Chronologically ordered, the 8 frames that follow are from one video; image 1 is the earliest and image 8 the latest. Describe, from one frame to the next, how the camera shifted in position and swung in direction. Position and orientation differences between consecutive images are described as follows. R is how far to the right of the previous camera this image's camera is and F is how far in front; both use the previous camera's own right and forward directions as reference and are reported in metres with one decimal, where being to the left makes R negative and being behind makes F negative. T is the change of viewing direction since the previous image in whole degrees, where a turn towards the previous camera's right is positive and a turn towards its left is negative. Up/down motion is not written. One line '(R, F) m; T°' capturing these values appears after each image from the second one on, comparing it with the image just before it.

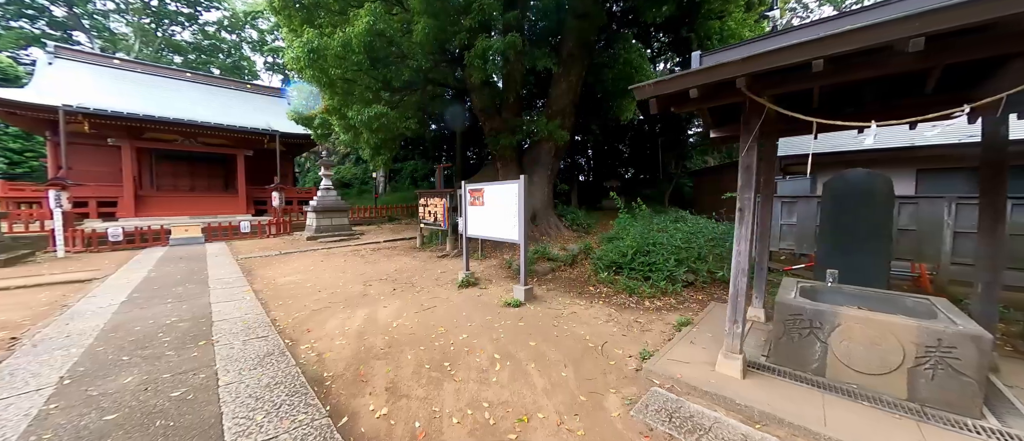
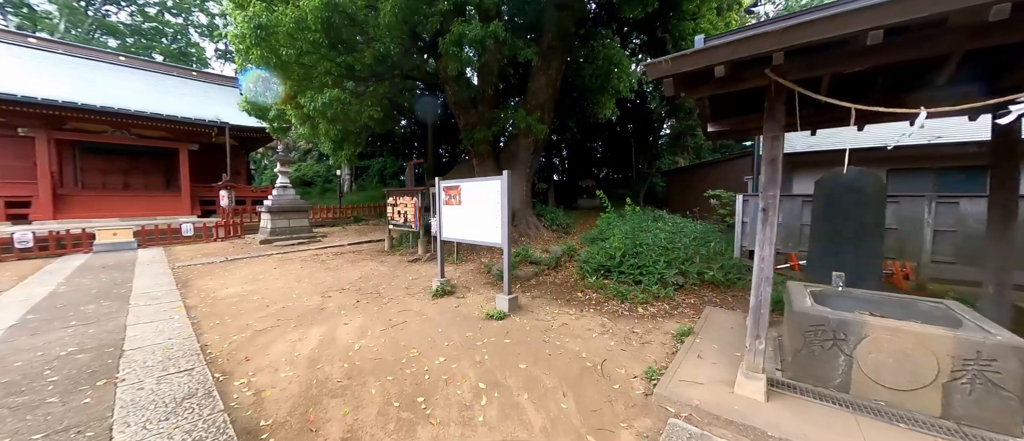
(-0.1, +0.5) m; +5°
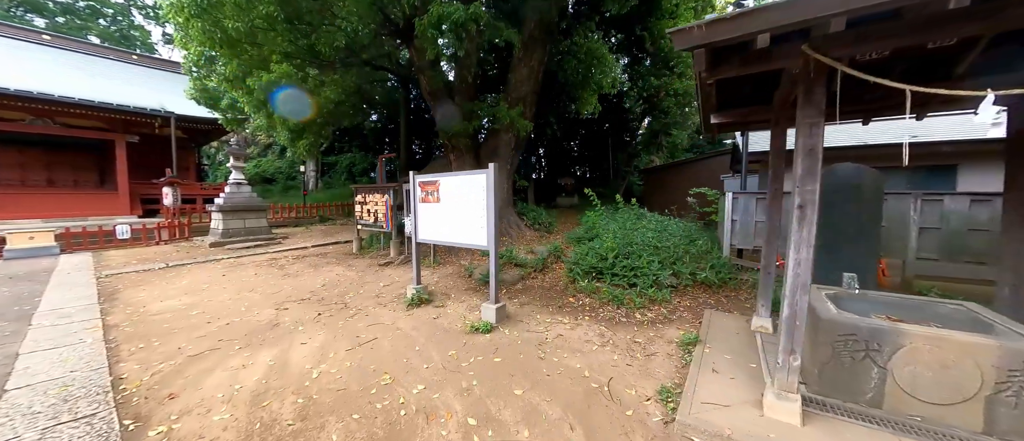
(-0.1, +0.4) m; +5°
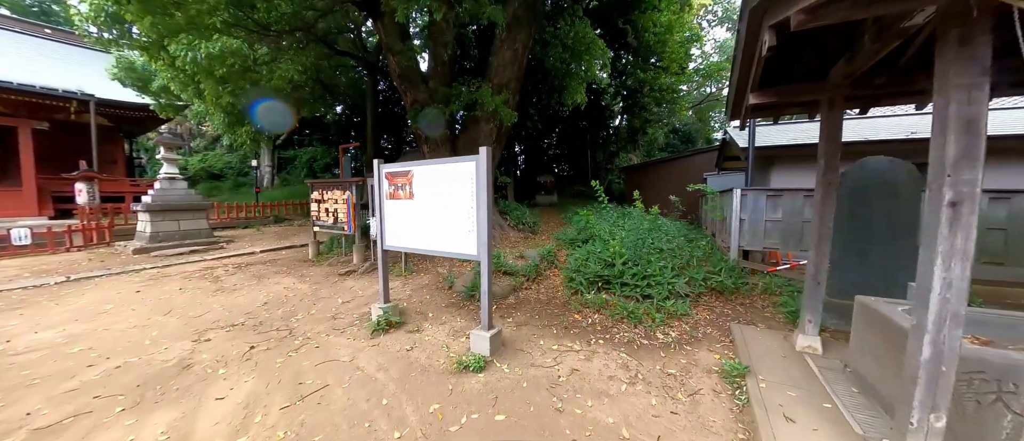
(-0.2, +0.7) m; +5°
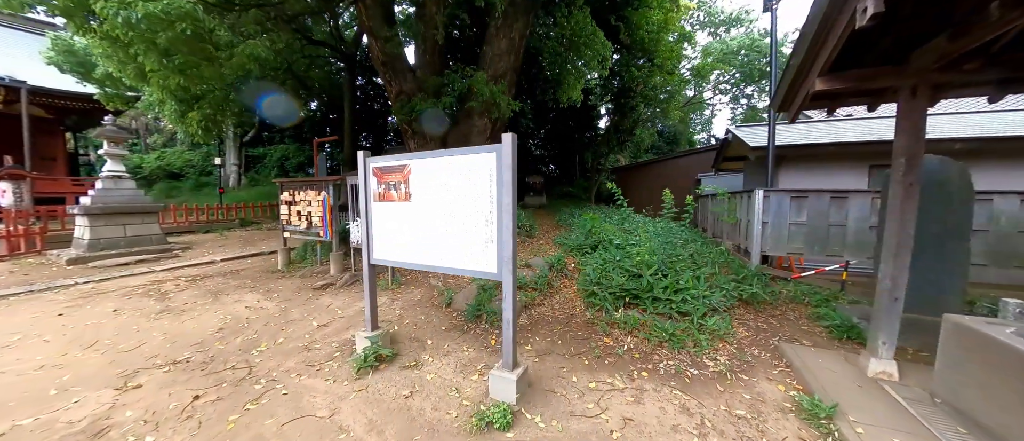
(-0.3, +0.6) m; +3°
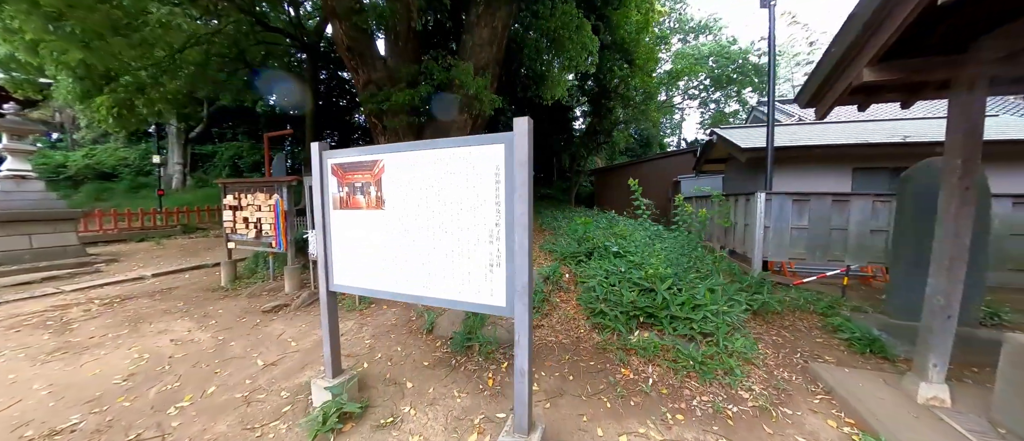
(-0.2, +0.5) m; +5°
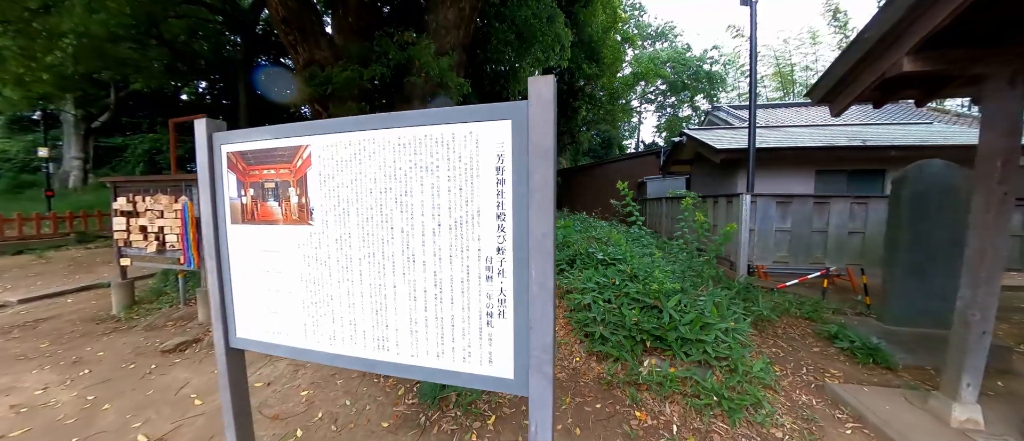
(-0.1, +0.5) m; +7°
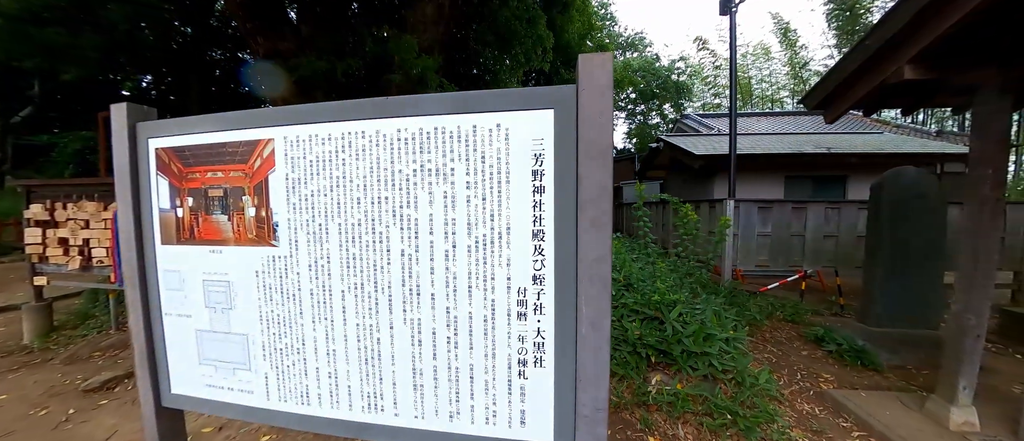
(-0.1, +0.2) m; +5°
